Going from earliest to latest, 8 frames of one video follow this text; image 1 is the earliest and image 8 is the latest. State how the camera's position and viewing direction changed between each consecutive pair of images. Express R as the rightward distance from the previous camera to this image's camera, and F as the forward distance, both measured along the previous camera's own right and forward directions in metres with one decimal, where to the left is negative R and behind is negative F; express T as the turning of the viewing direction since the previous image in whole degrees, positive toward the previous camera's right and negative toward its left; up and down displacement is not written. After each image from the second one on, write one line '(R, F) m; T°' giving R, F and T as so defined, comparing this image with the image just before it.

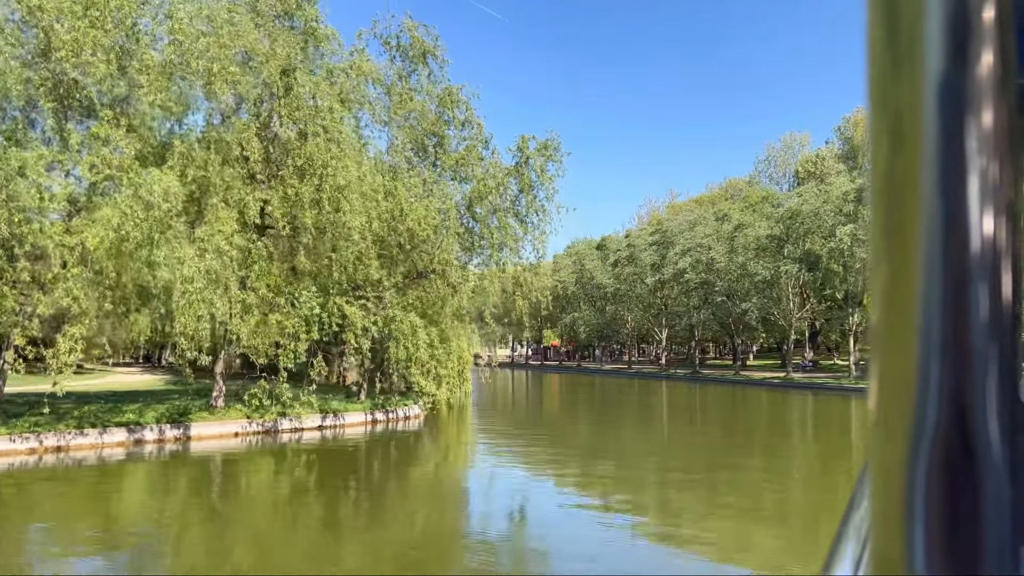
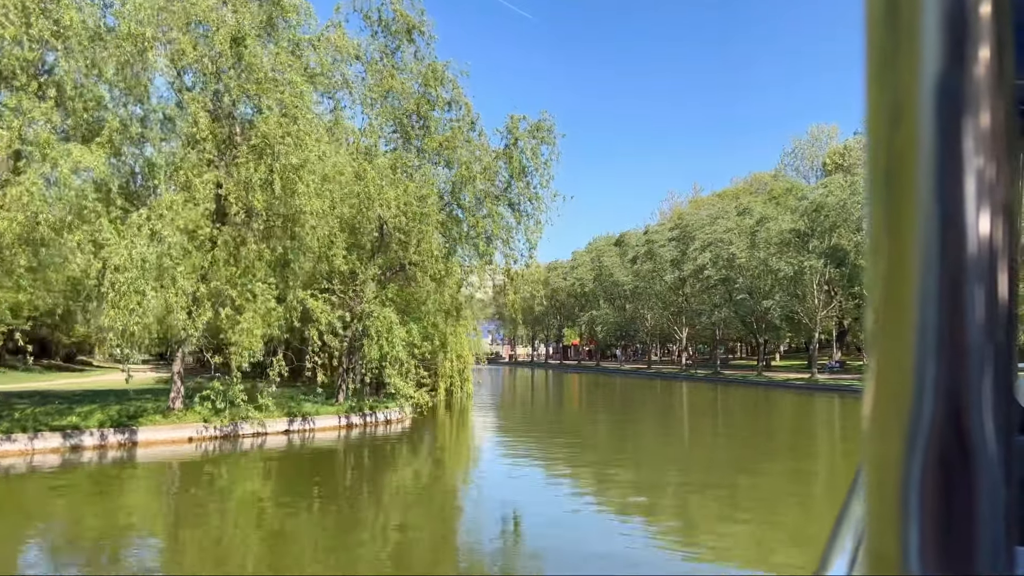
(+0.2, +0.4) m; -2°
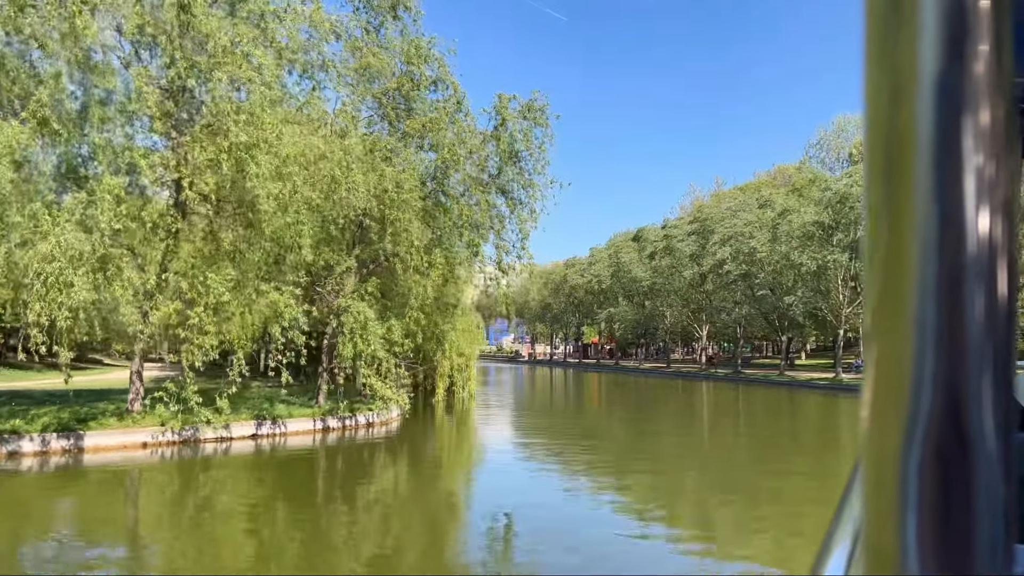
(+0.2, +0.2) m; -1°
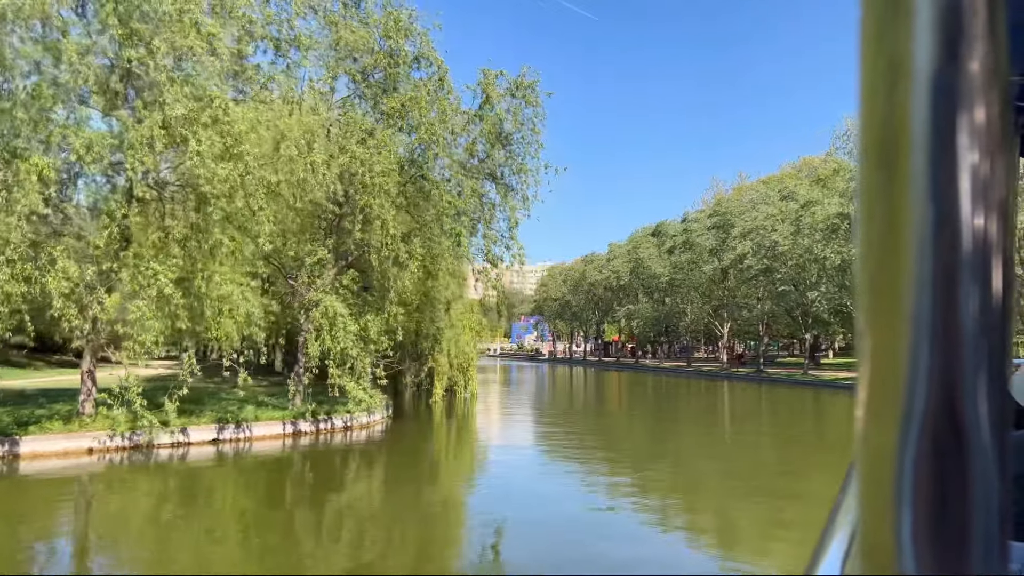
(-0.1, -0.8) m; -2°
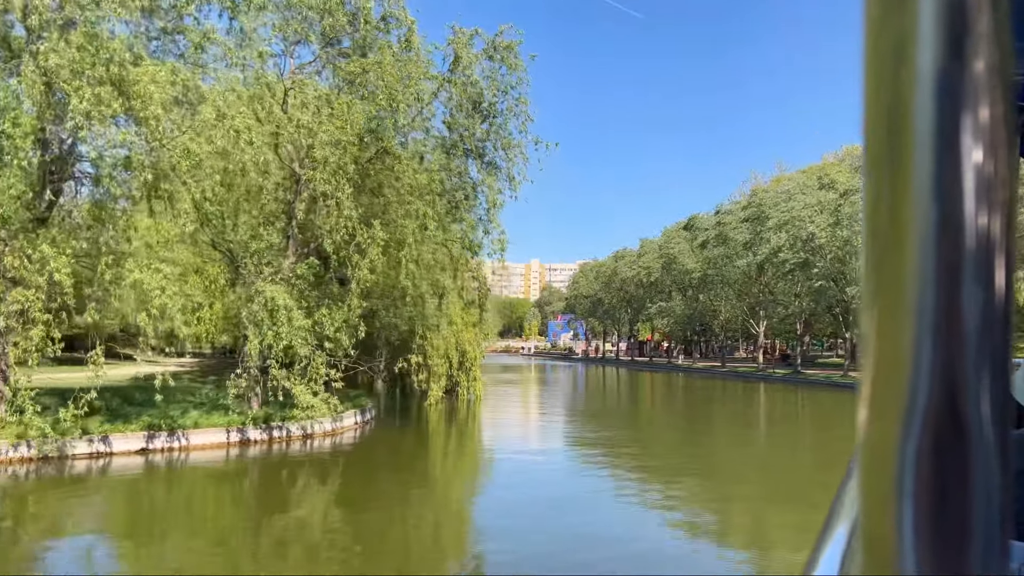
(+0.3, -0.3) m; -3°
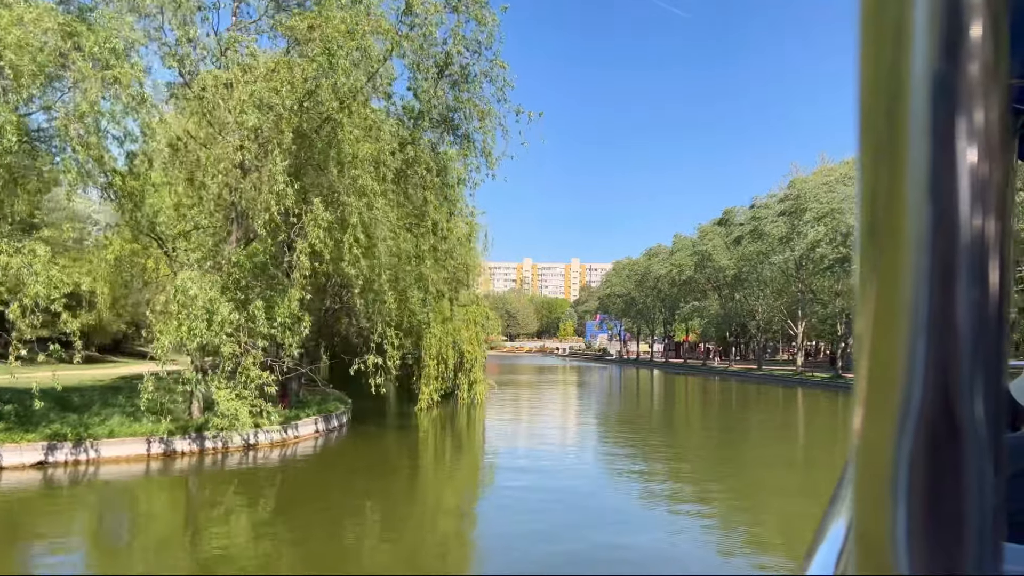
(+0.3, -0.2) m; -2°
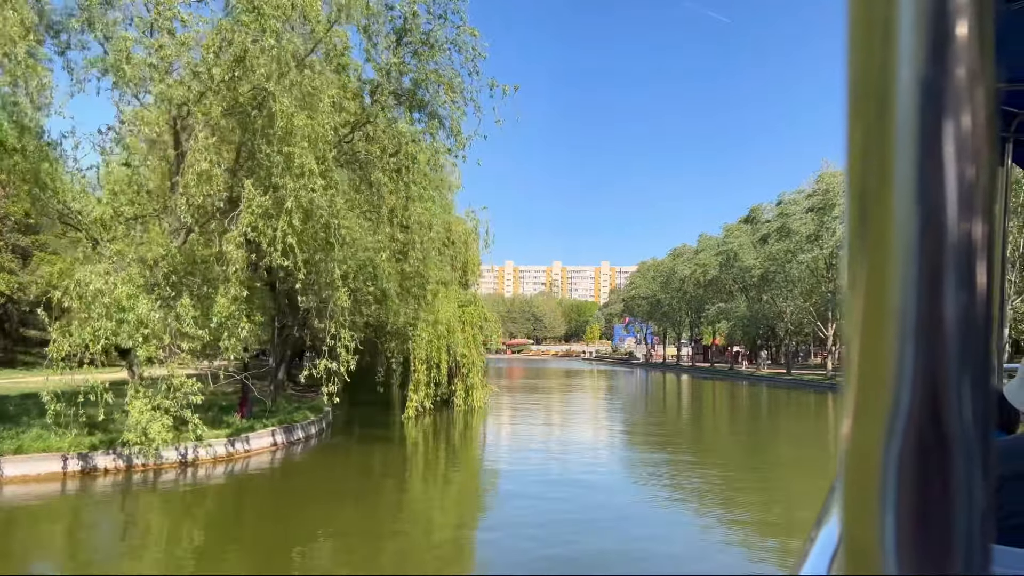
(+0.3, -0.1) m; -1°
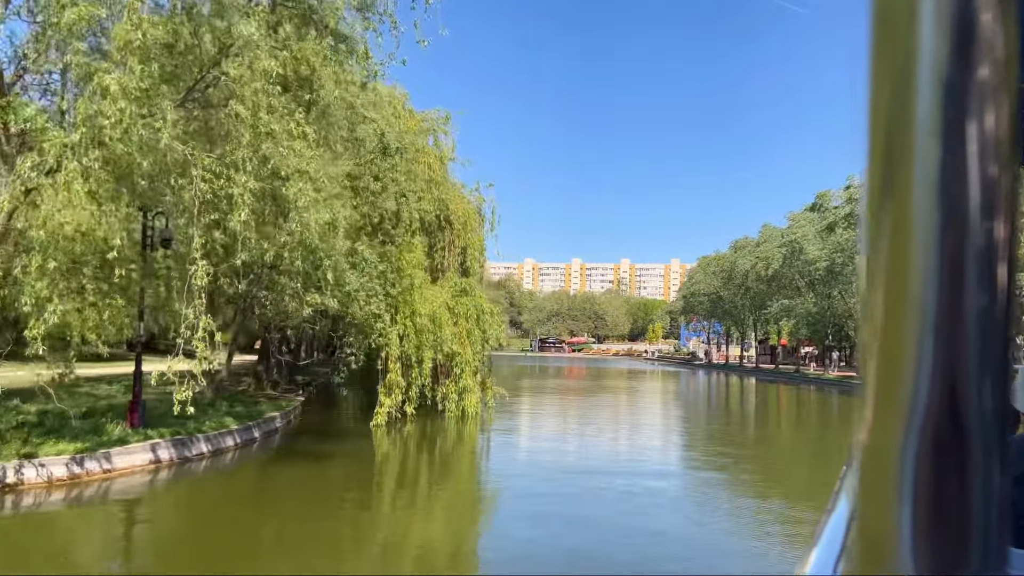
(+0.6, -0.2) m; -5°
